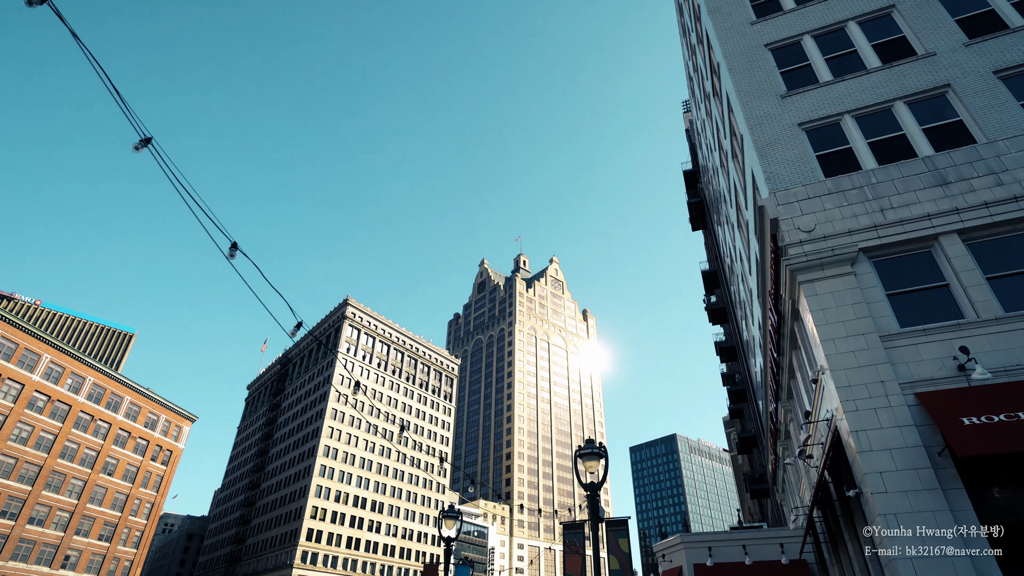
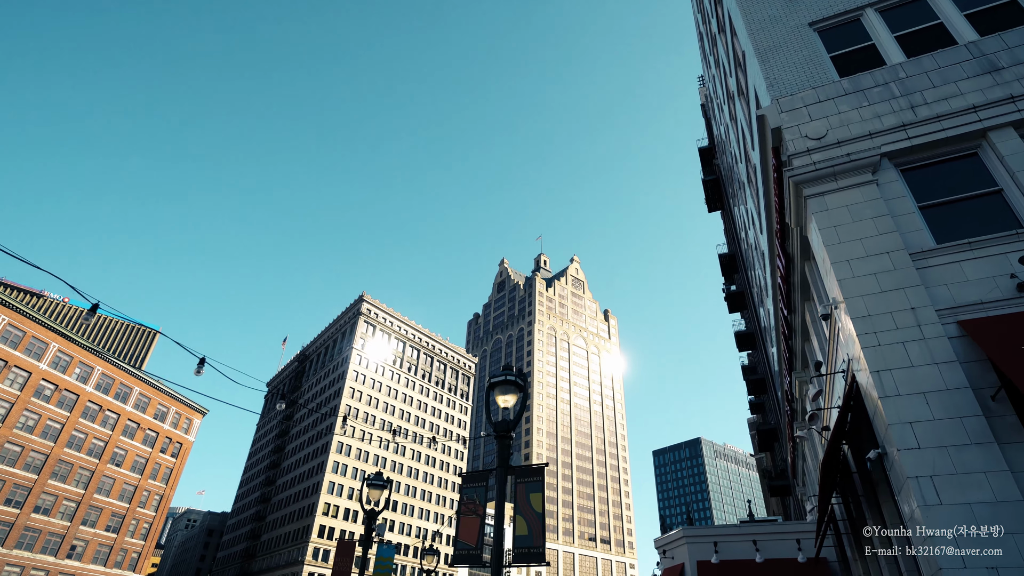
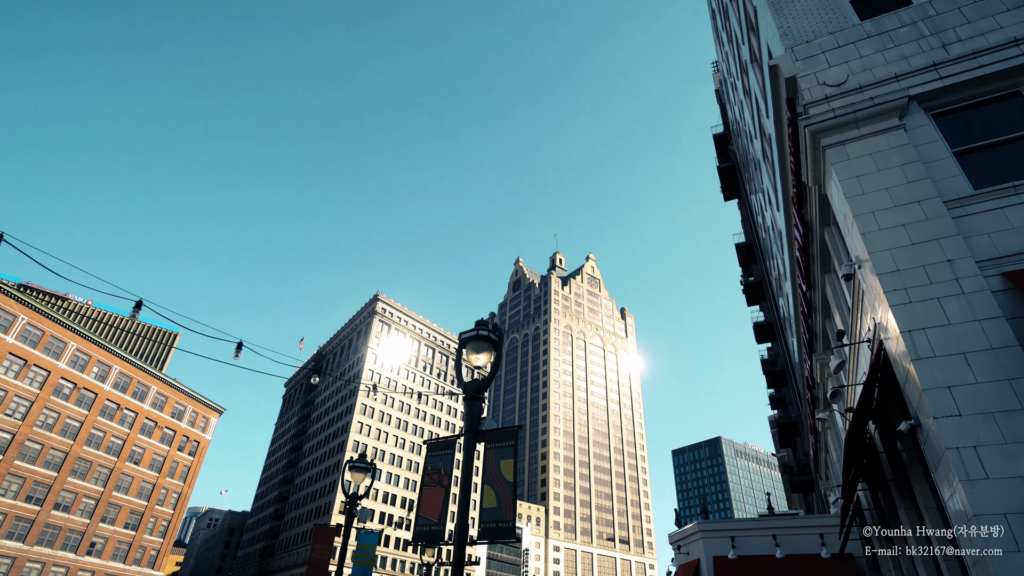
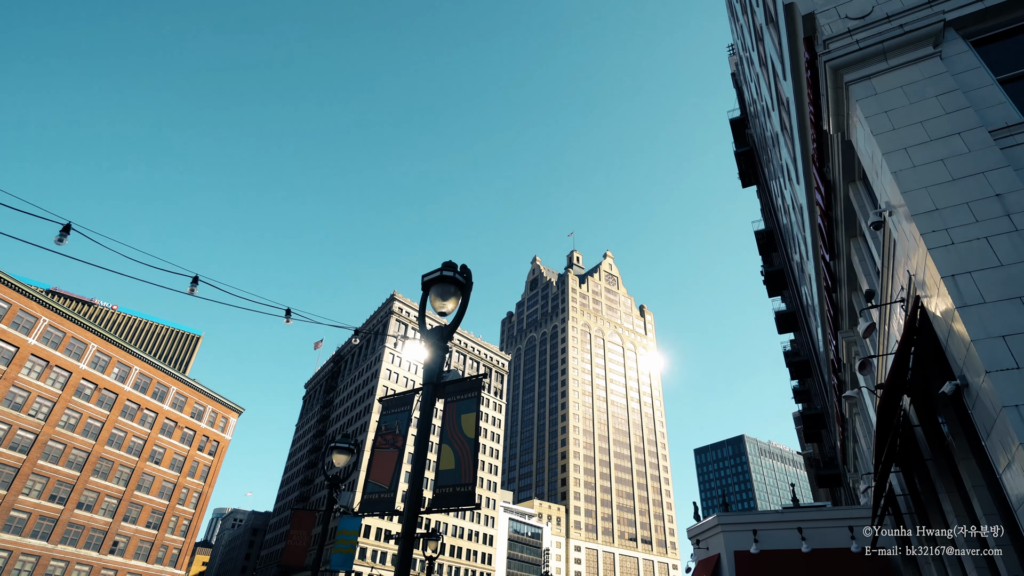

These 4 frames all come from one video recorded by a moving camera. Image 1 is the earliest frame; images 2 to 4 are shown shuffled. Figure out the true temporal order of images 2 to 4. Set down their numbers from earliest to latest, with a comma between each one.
2, 3, 4
